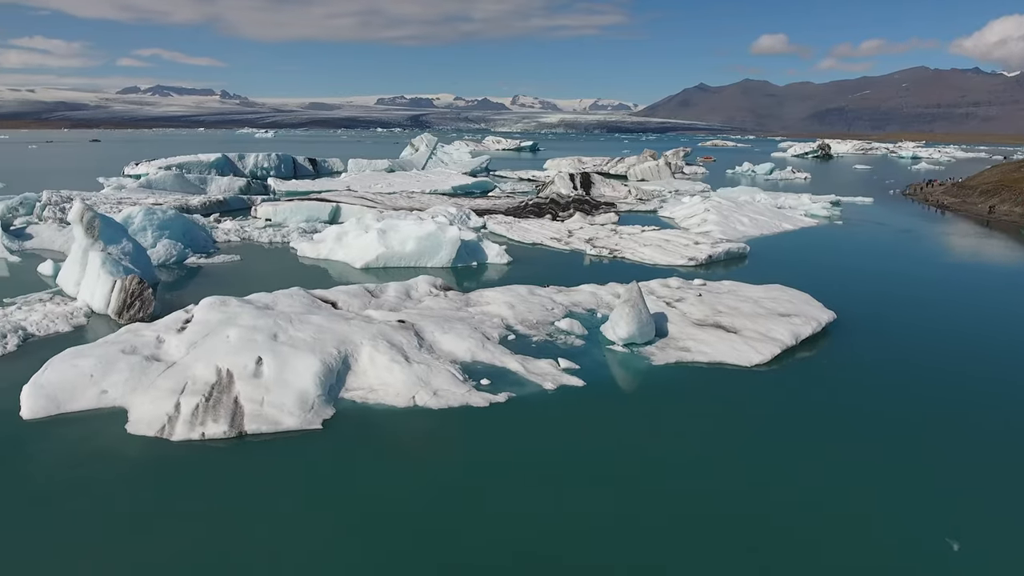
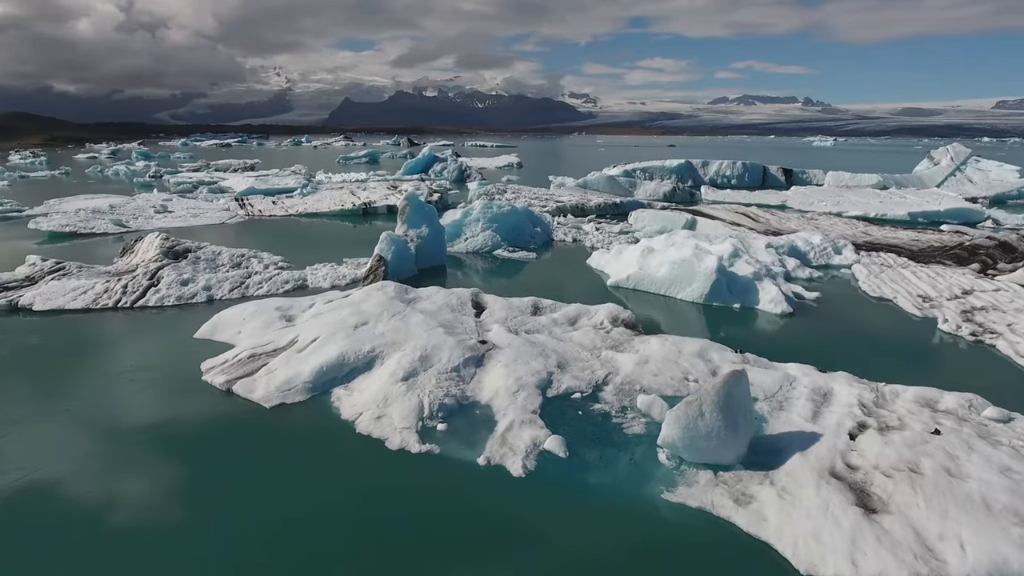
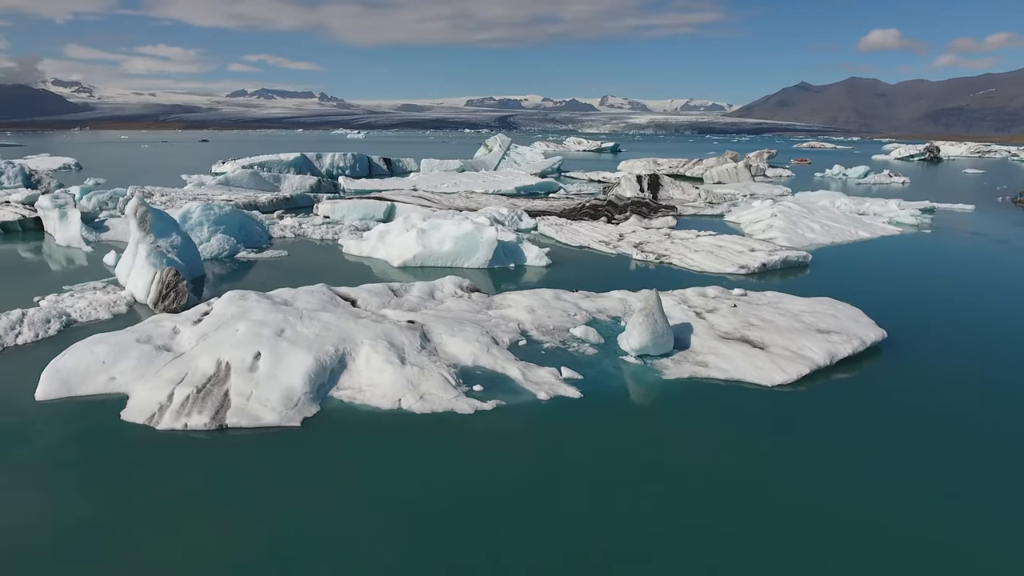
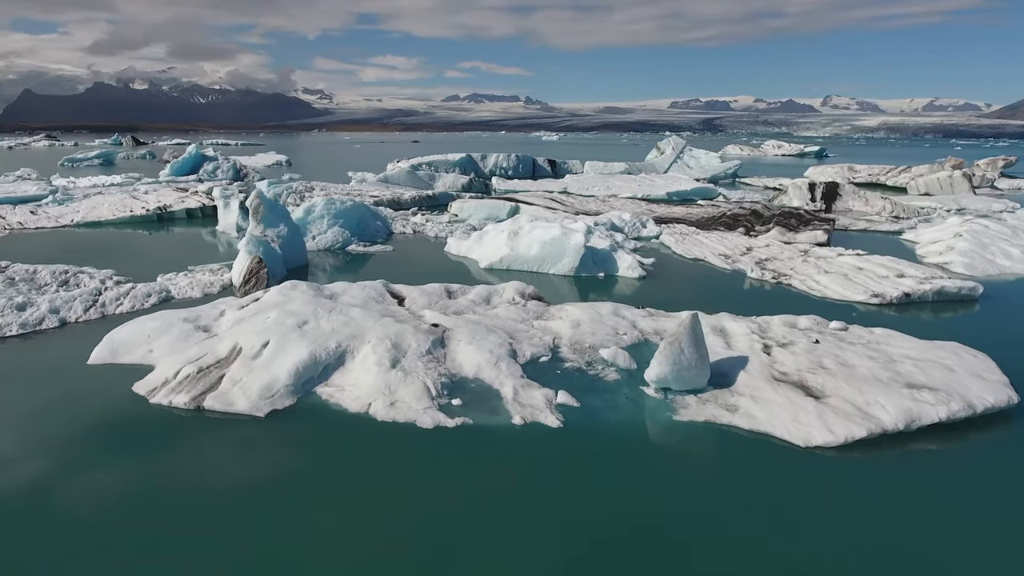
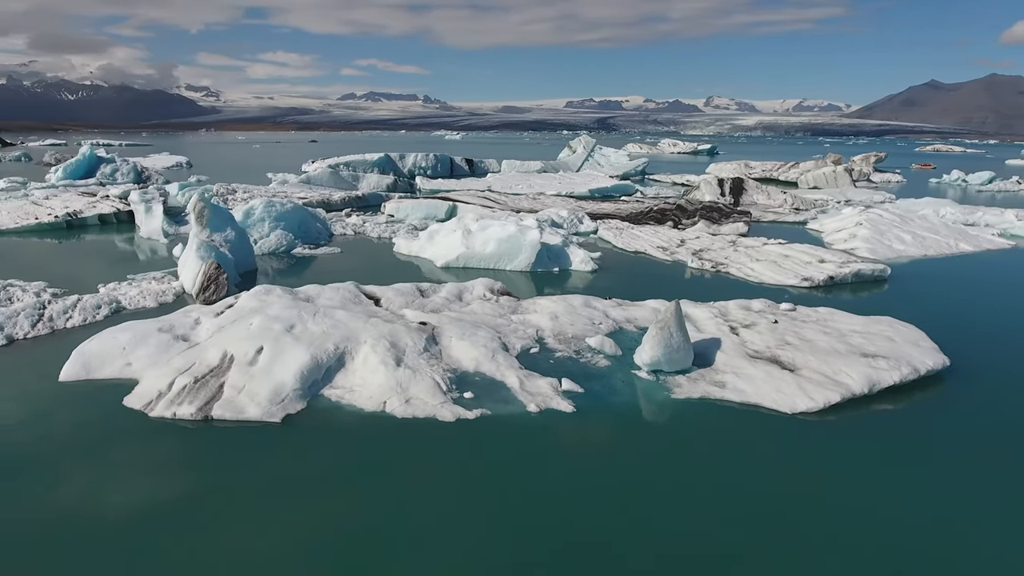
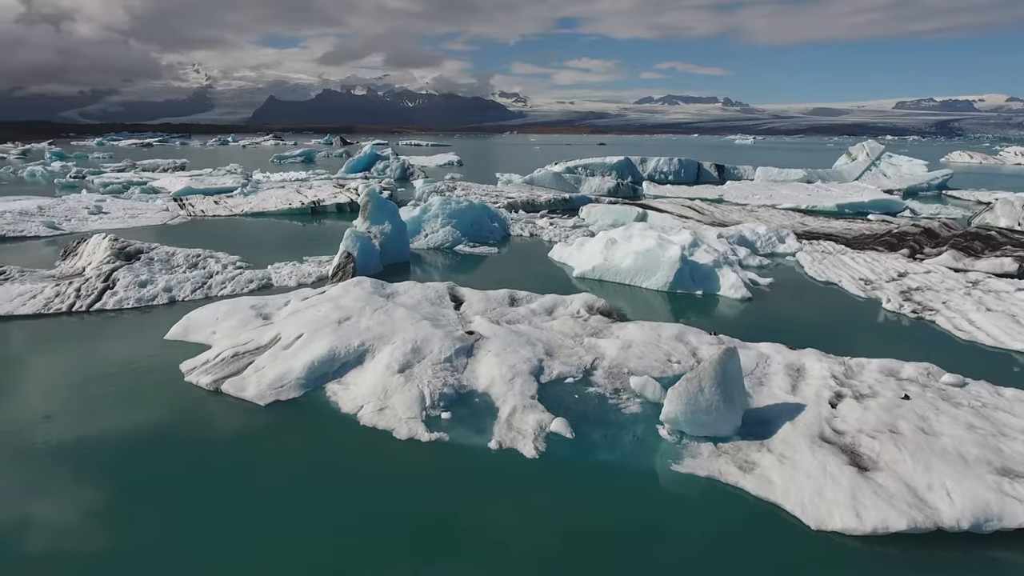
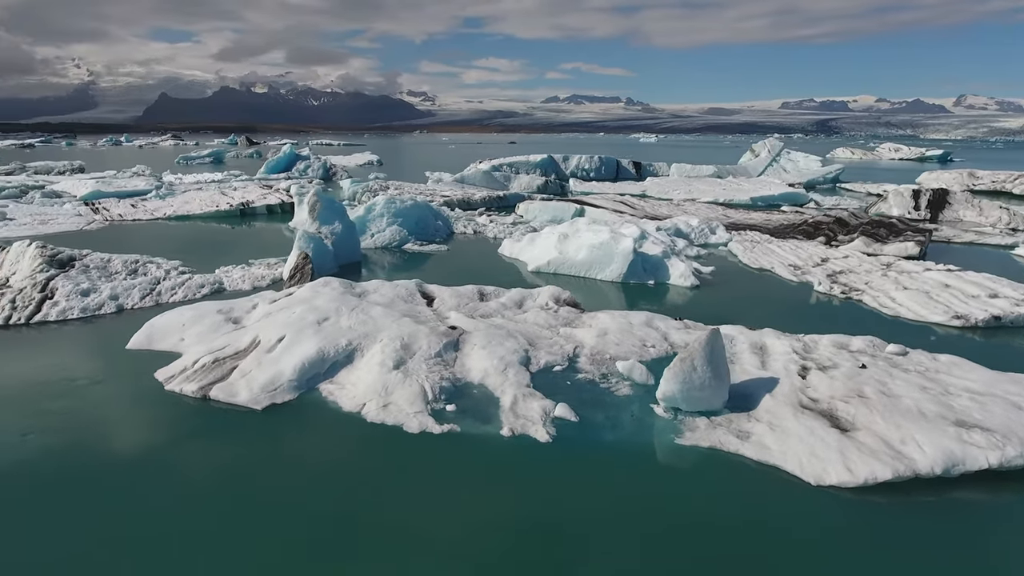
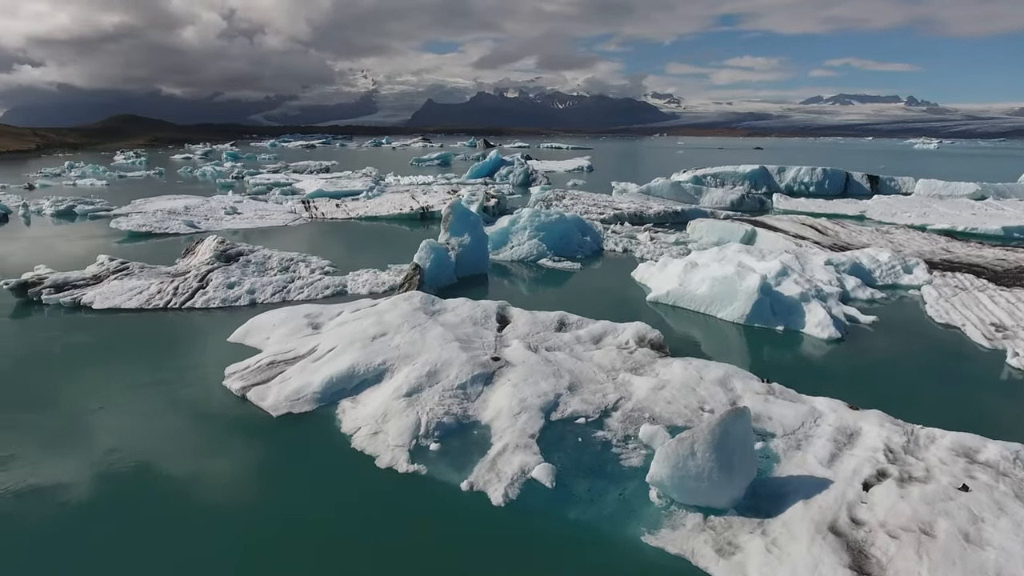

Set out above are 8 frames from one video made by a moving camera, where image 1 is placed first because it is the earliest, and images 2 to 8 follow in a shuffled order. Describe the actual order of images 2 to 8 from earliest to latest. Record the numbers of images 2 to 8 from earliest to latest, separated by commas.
3, 5, 4, 7, 6, 2, 8
